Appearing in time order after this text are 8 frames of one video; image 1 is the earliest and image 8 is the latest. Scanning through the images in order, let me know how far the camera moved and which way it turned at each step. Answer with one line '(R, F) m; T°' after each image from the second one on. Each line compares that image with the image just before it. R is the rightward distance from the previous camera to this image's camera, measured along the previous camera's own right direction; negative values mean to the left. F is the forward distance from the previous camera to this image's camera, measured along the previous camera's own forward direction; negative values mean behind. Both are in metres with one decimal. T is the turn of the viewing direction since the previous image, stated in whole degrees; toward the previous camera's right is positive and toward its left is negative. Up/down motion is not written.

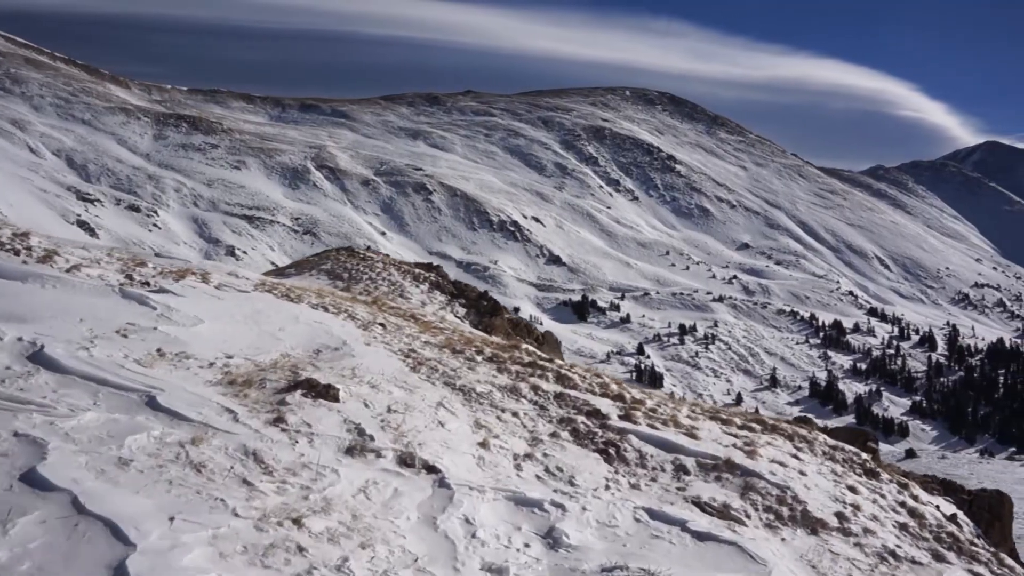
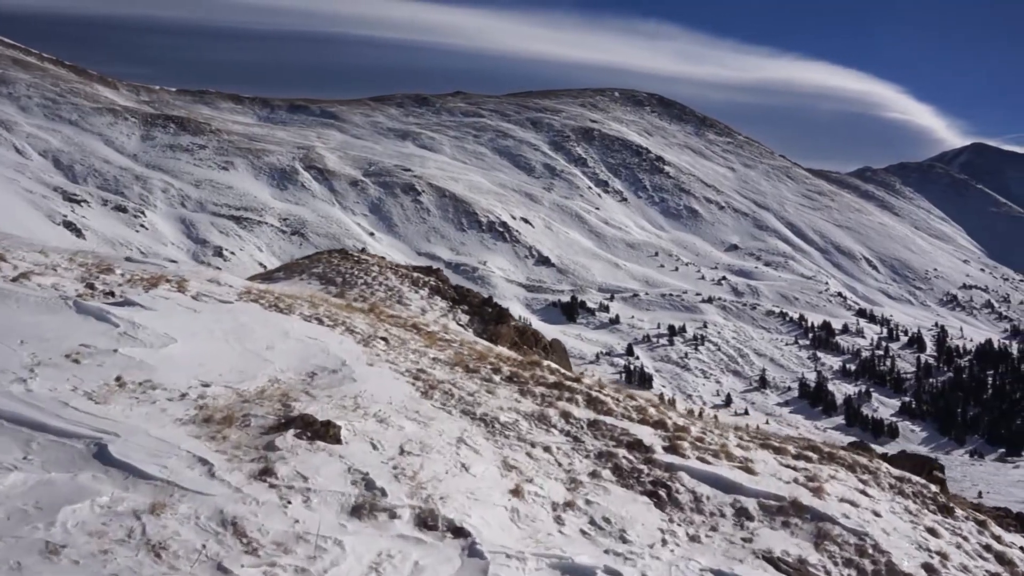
(-0.2, +0.5) m; +1°
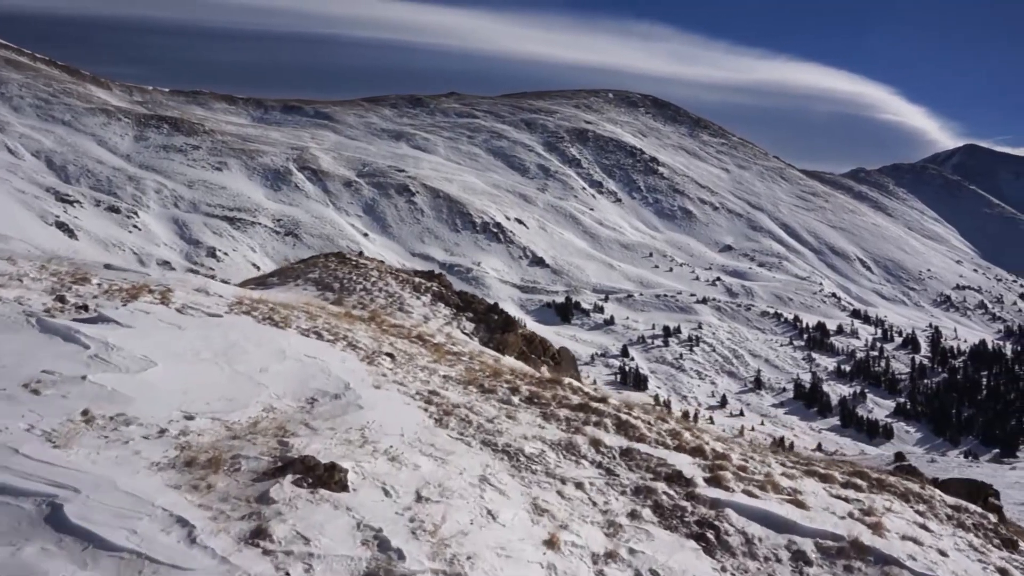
(-0.1, +0.3) m; 0°
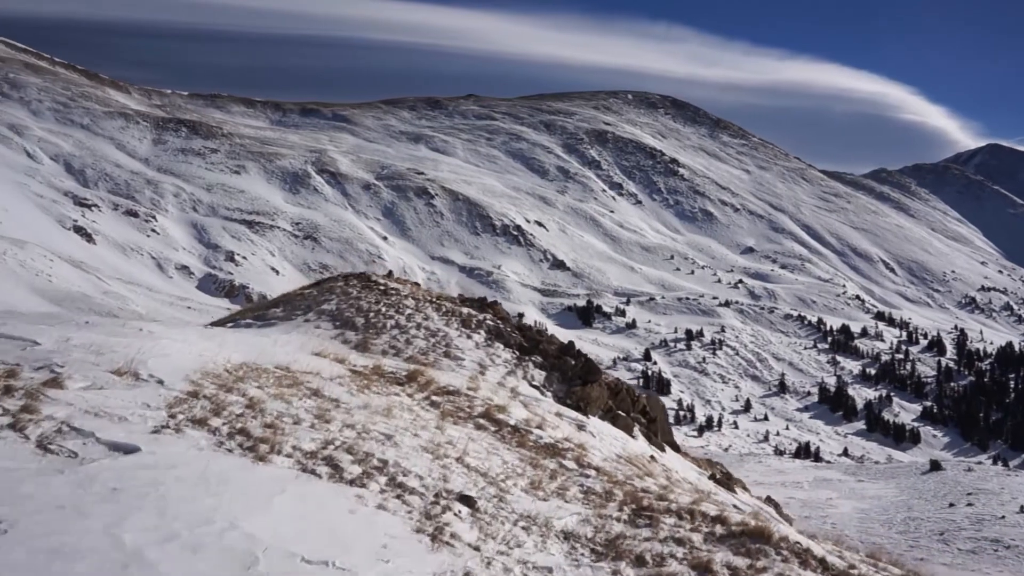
(-1.3, +0.5) m; -1°
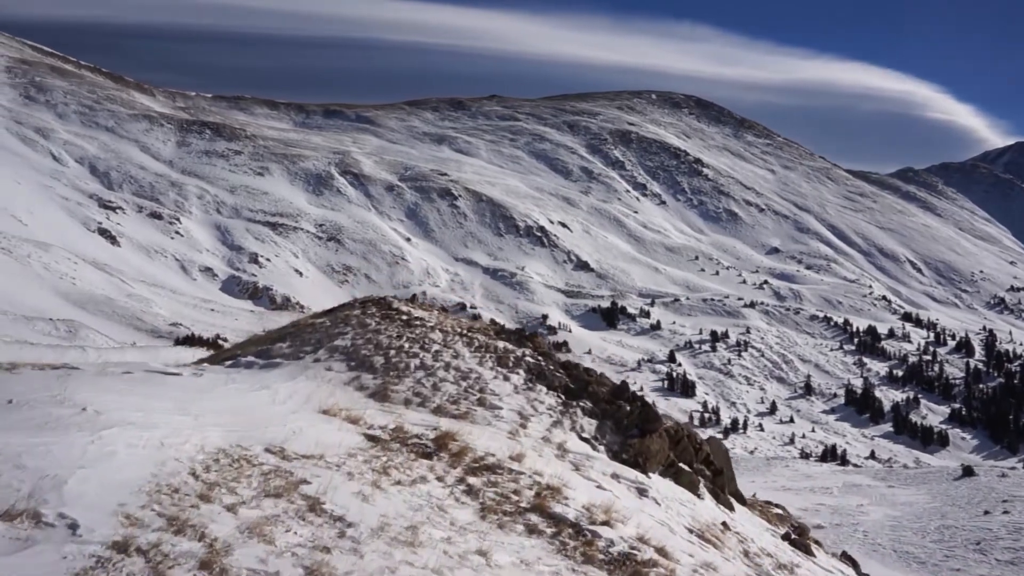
(-0.5, +0.1) m; -2°
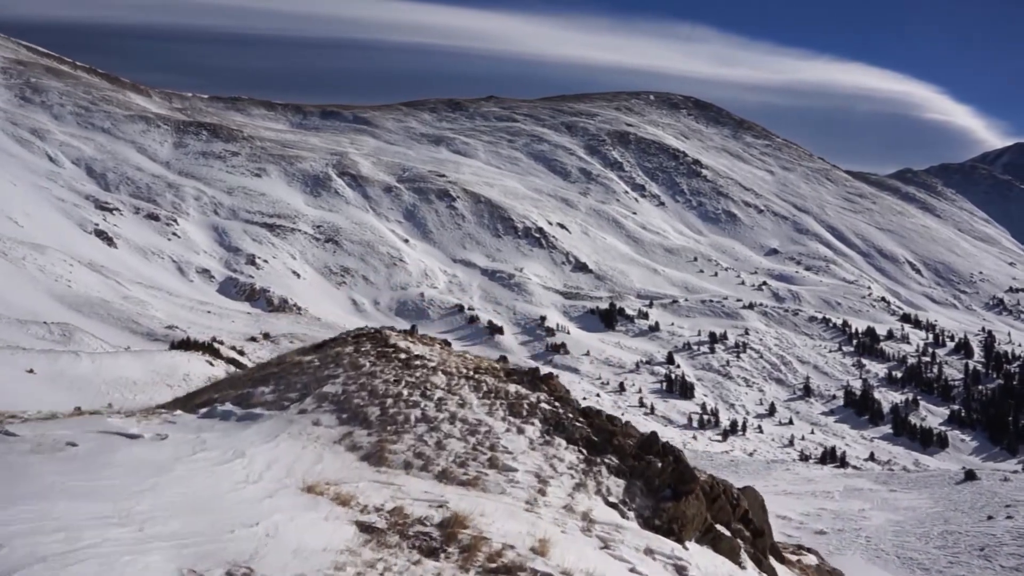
(-0.1, +0.2) m; 0°
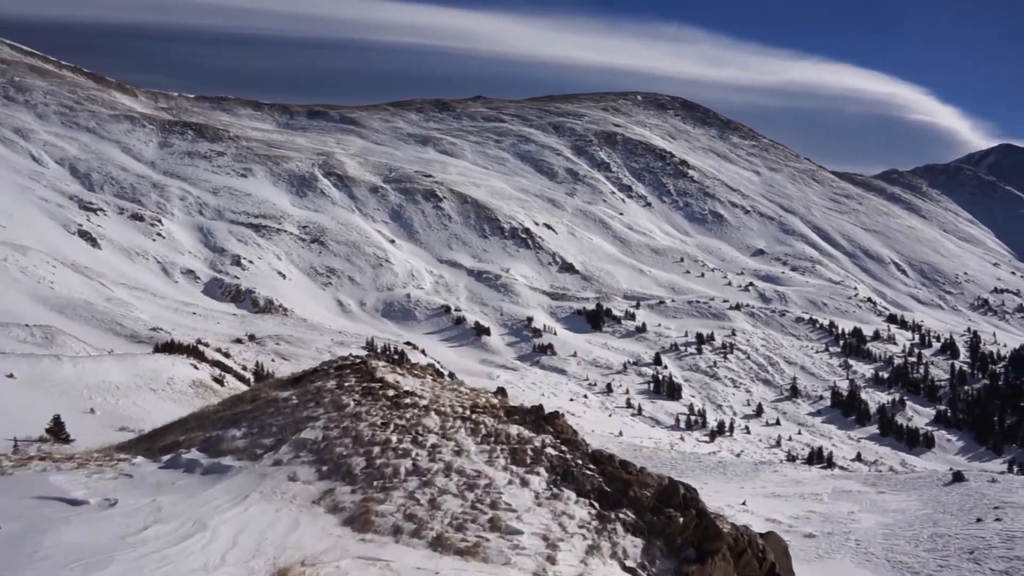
(+0.4, +0.8) m; +1°
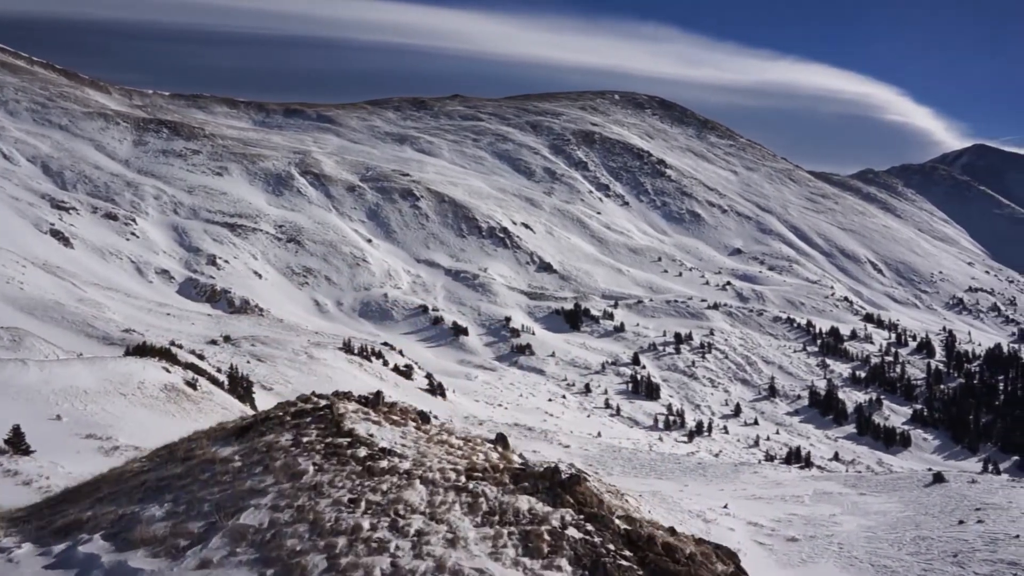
(+0.6, +1.3) m; +2°
